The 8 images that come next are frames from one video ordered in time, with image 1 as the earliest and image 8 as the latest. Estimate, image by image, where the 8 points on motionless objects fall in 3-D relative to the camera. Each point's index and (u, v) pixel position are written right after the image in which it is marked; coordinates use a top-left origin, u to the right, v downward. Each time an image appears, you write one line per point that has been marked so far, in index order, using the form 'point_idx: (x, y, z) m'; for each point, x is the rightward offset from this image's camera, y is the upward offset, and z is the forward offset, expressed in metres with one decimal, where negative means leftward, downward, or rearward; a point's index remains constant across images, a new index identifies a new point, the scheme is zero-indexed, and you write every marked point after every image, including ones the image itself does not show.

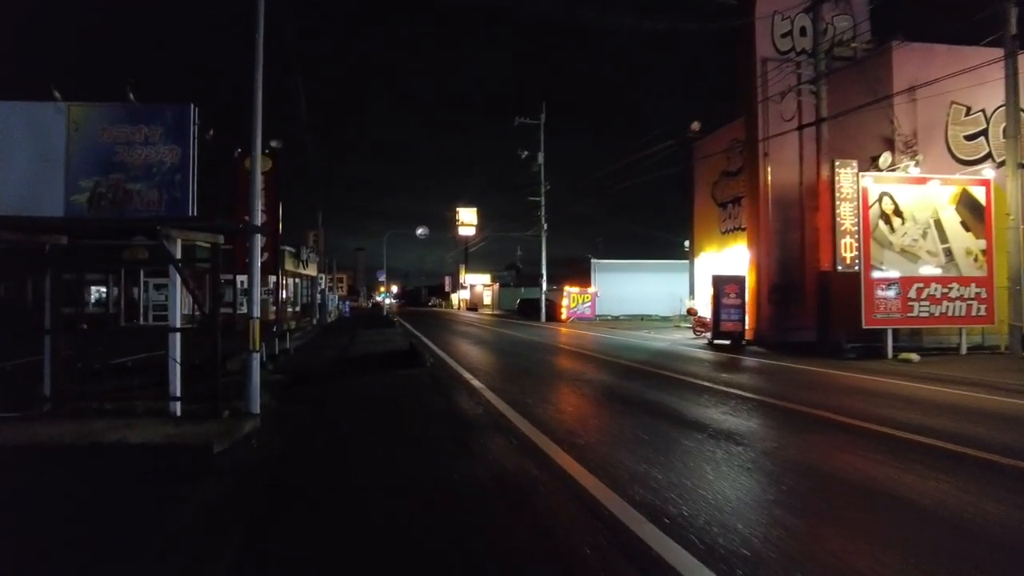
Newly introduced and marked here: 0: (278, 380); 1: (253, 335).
0: (-5.3, -2.1, +17.0) m
1: (-3.8, -0.7, +11.0) m
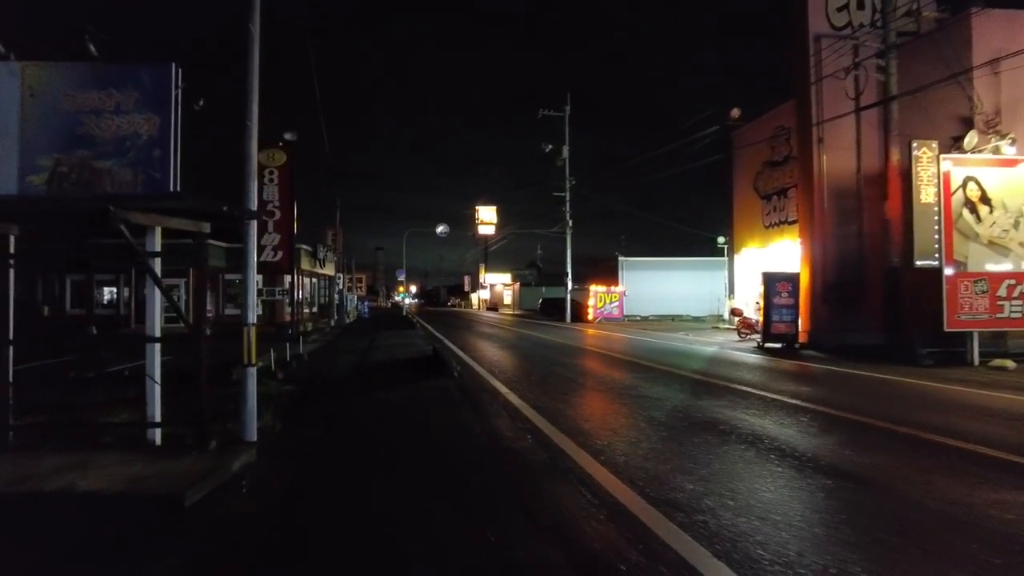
0: (-4.5, -2.1, +15.0) m
1: (-3.2, -0.7, +9.0) m
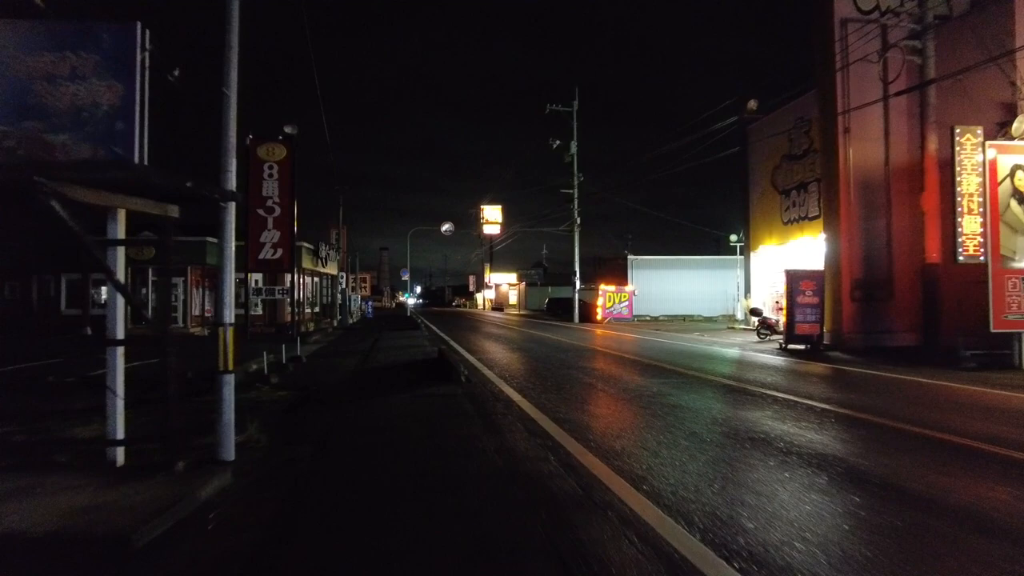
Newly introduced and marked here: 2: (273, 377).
0: (-4.3, -2.1, +13.8) m
1: (-3.0, -0.6, +7.8) m
2: (-5.2, -2.0, +16.3) m
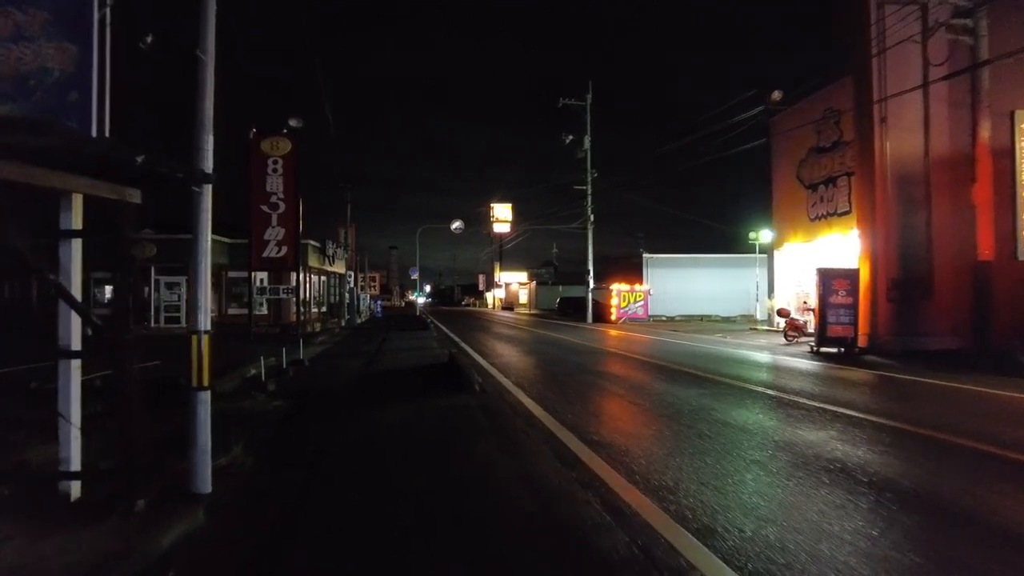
0: (-3.9, -2.1, +12.6) m
1: (-2.7, -0.6, +6.6) m
2: (-4.8, -1.9, +15.1) m
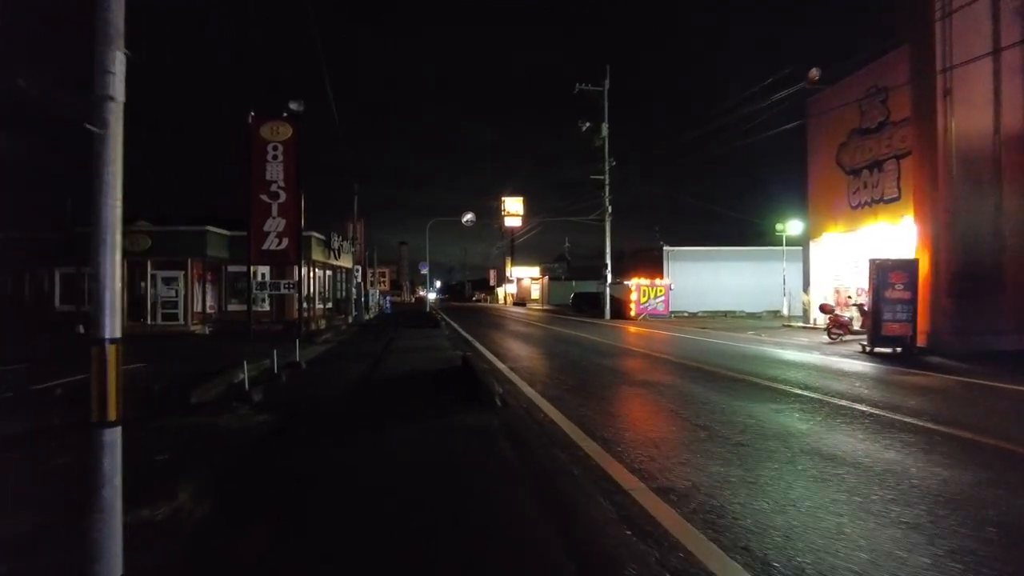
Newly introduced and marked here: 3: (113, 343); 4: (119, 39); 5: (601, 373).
0: (-3.6, -2.0, +10.5) m
1: (-2.4, -0.6, +4.5) m
2: (-4.4, -1.8, +13.0) m
3: (-2.4, -0.3, +4.5) m
4: (-2.4, +1.5, +4.6) m
5: (+2.3, -2.2, +19.3) m
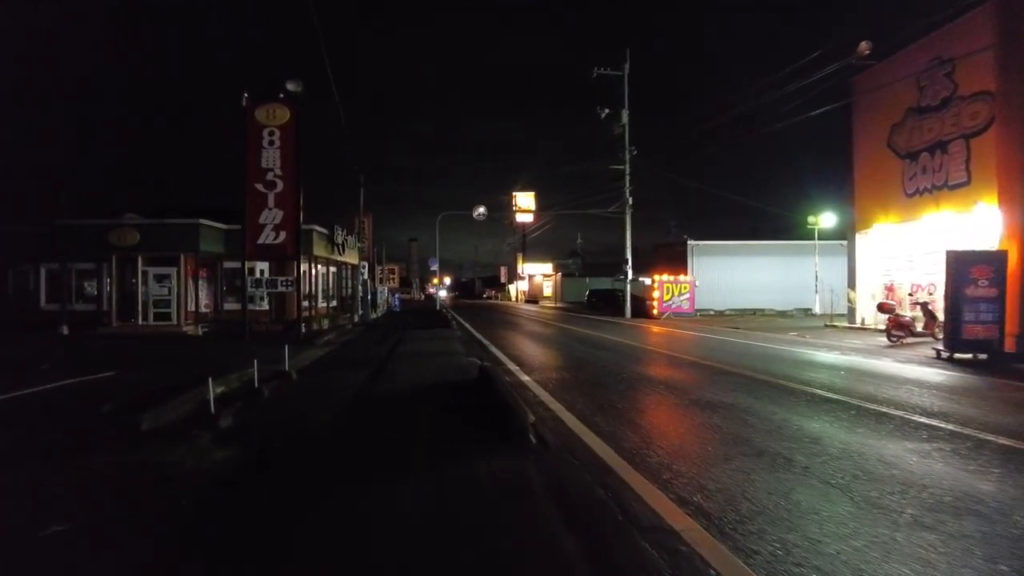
0: (-3.2, -1.9, +8.0) m
1: (-2.1, -0.6, +1.9) m
2: (-4.0, -1.8, +10.5) m
3: (-2.1, -0.3, +1.9) m
4: (-2.1, +1.5, +2.1) m
5: (+2.8, -2.1, +16.7) m
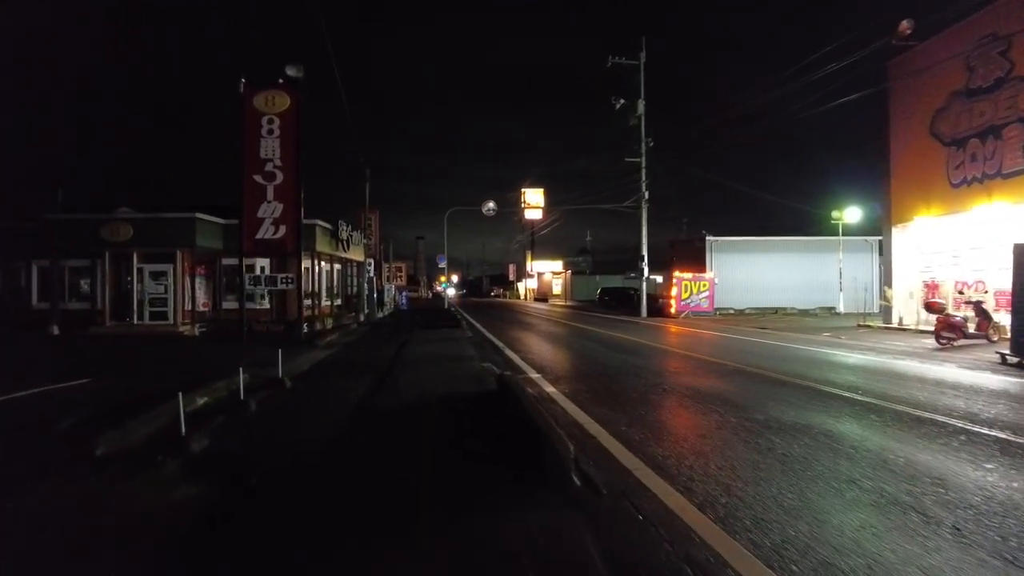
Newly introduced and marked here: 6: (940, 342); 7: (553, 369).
0: (-2.9, -1.9, +6.3) m
1: (-1.9, -0.6, +0.3) m
2: (-3.7, -1.8, +8.9) m
3: (-1.8, -0.3, +0.2) m
4: (-1.8, +1.5, +0.4) m
5: (+3.2, -2.0, +15.0) m
6: (+11.3, -1.4, +19.9) m
7: (+1.4, -2.0, +17.0) m
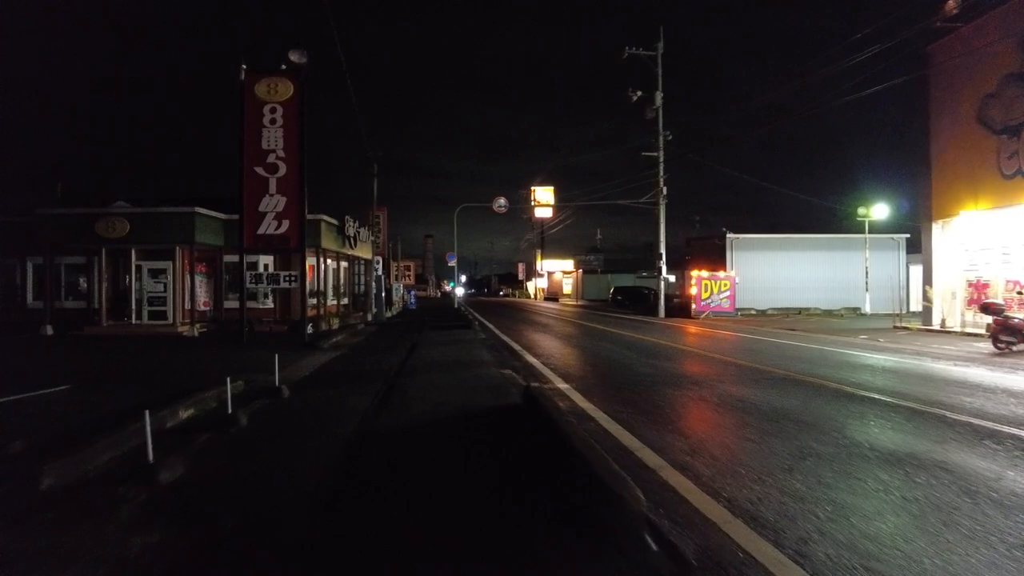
0: (-2.5, -1.9, +4.8) m
1: (-1.6, -0.5, -1.2) m
2: (-3.3, -1.7, +7.4) m
3: (-1.6, -0.3, -1.3) m
4: (-1.6, +1.5, -1.1) m
5: (+3.6, -2.0, +13.4) m
6: (+11.8, -1.4, +18.3) m
7: (+1.8, -2.0, +15.5) m
